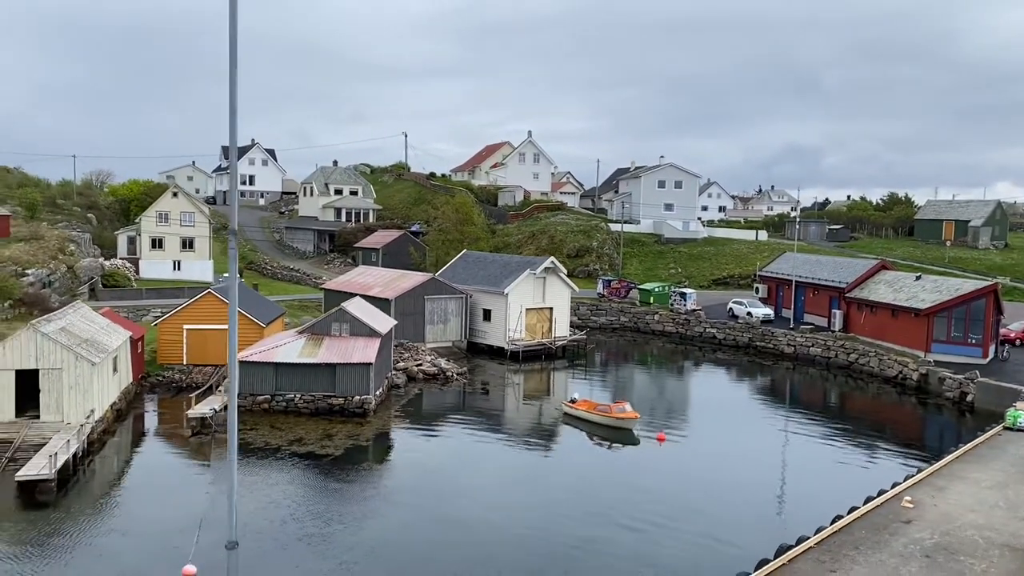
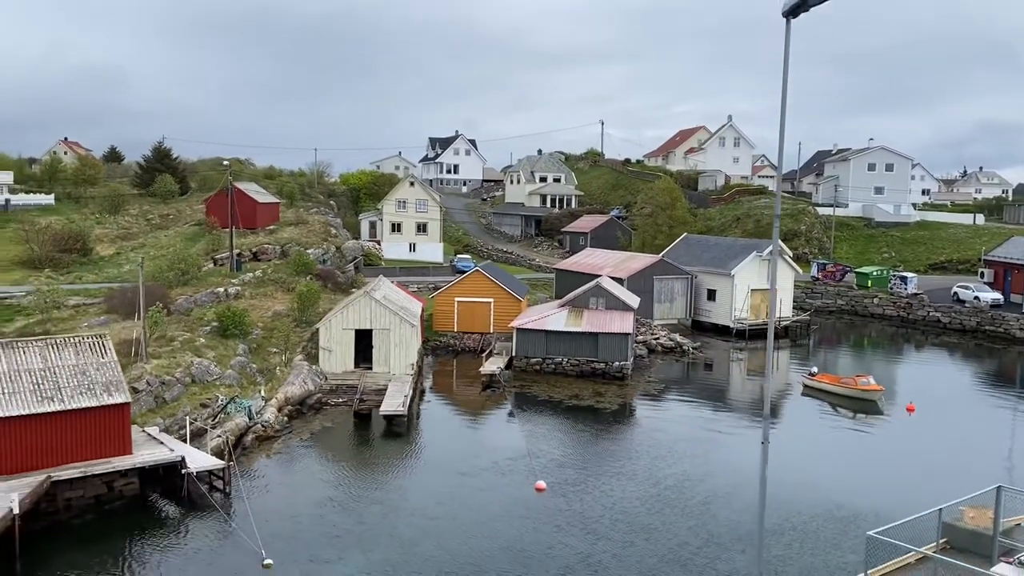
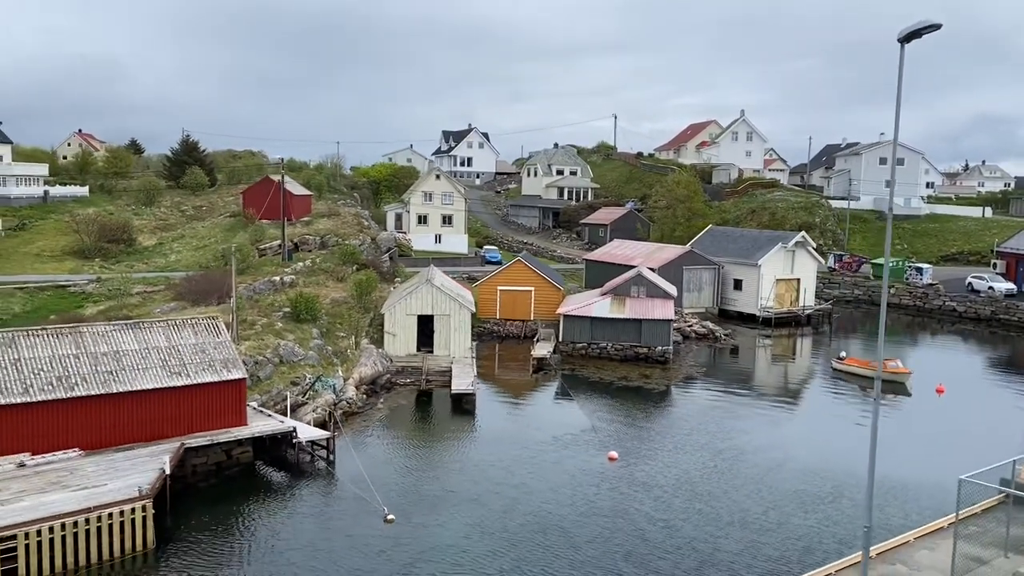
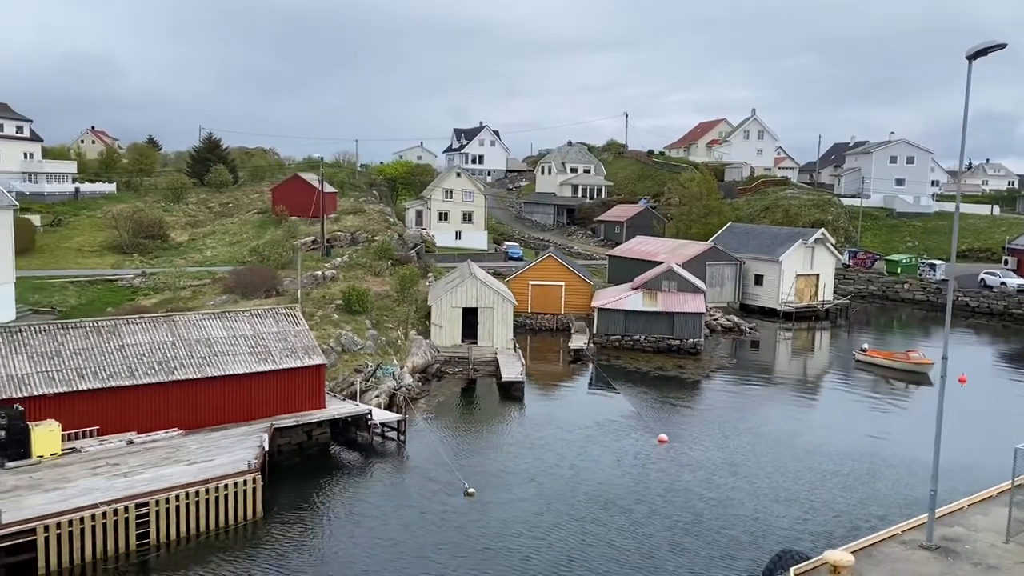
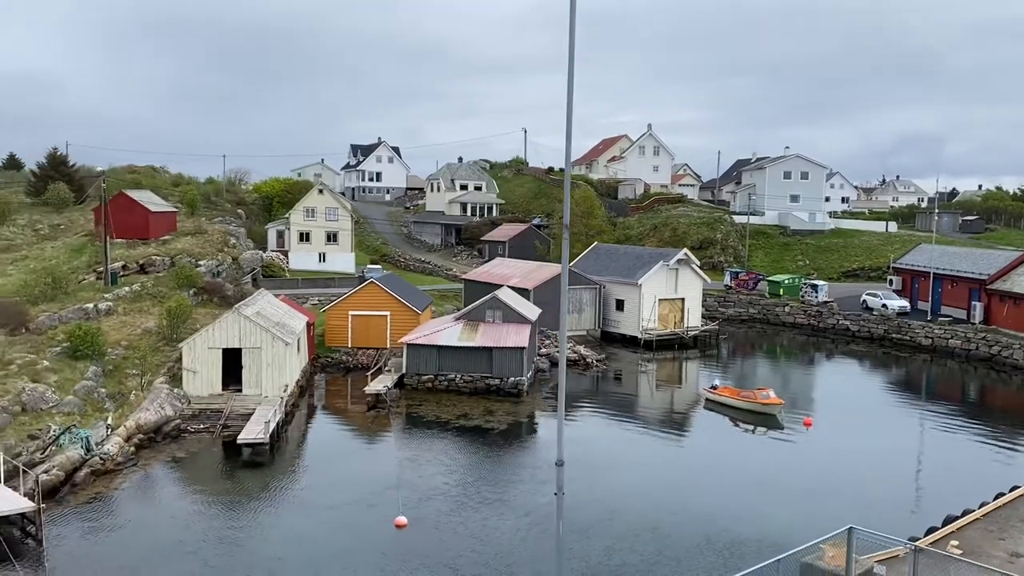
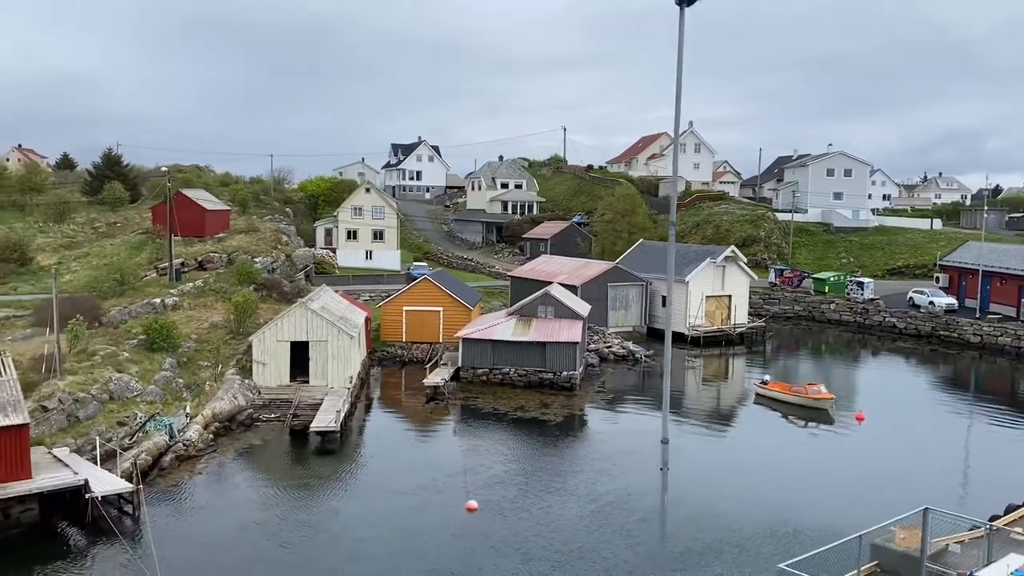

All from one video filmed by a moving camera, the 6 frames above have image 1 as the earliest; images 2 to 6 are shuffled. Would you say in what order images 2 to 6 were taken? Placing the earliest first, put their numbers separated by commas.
5, 6, 2, 3, 4
